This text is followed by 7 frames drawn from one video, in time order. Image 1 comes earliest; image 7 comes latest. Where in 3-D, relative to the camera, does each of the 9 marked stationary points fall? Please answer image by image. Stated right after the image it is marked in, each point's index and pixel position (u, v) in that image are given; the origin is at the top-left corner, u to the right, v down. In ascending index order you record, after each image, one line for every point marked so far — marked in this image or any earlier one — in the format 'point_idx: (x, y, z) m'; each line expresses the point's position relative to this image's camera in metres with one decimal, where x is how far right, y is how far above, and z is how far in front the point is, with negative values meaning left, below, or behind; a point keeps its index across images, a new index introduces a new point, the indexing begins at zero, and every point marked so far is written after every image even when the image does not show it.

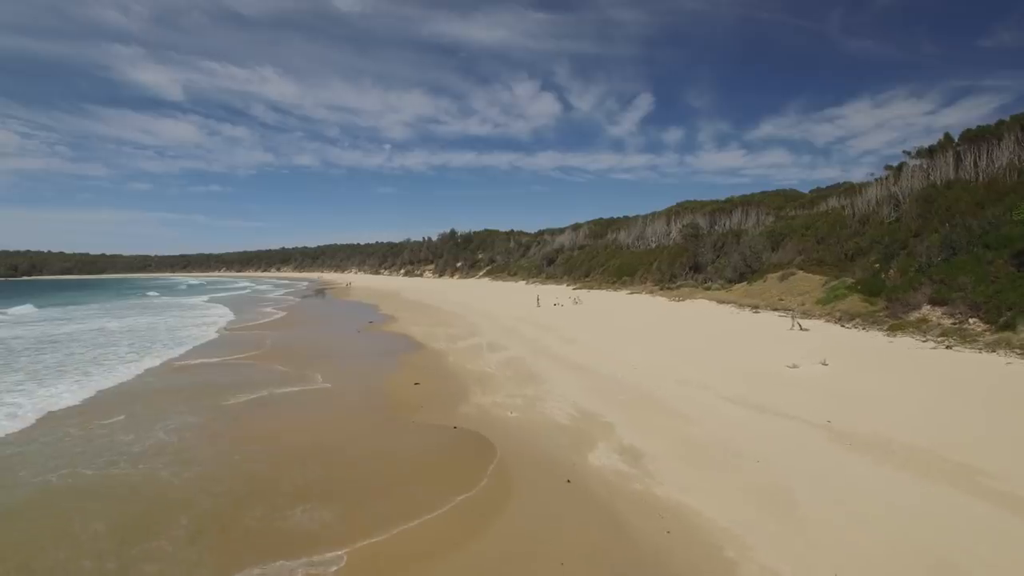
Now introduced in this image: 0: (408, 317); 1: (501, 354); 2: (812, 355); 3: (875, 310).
0: (-3.6, -1.0, +19.6) m
1: (-0.2, -1.3, +11.1) m
2: (+4.8, -1.1, +8.9) m
3: (+7.7, -0.5, +11.8) m
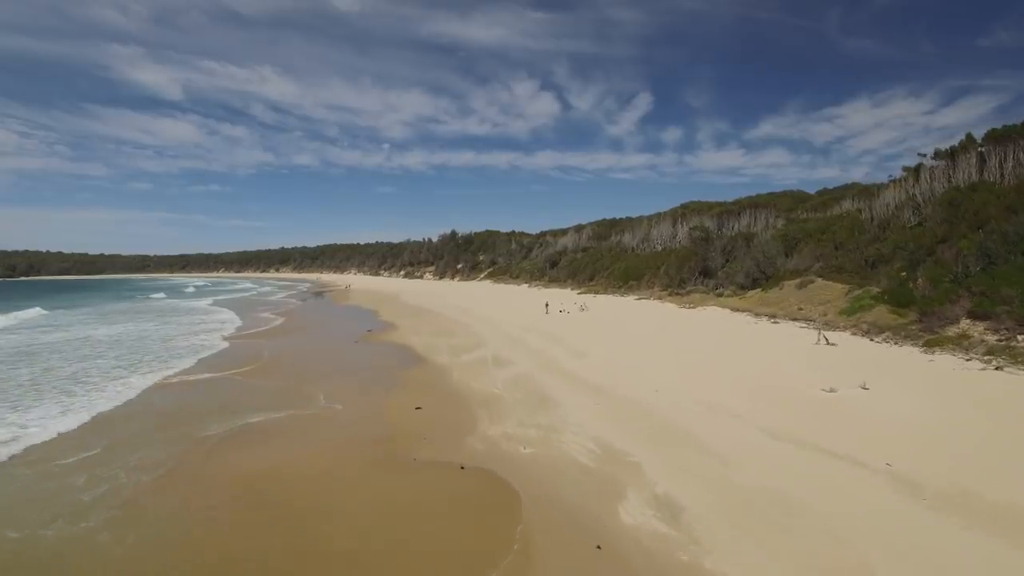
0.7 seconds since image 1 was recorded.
0: (-3.4, -1.3, +18.9) m
1: (-0.1, -1.6, +10.4) m
2: (+5.0, -1.3, +8.2) m
3: (+7.9, -0.7, +11.1) m
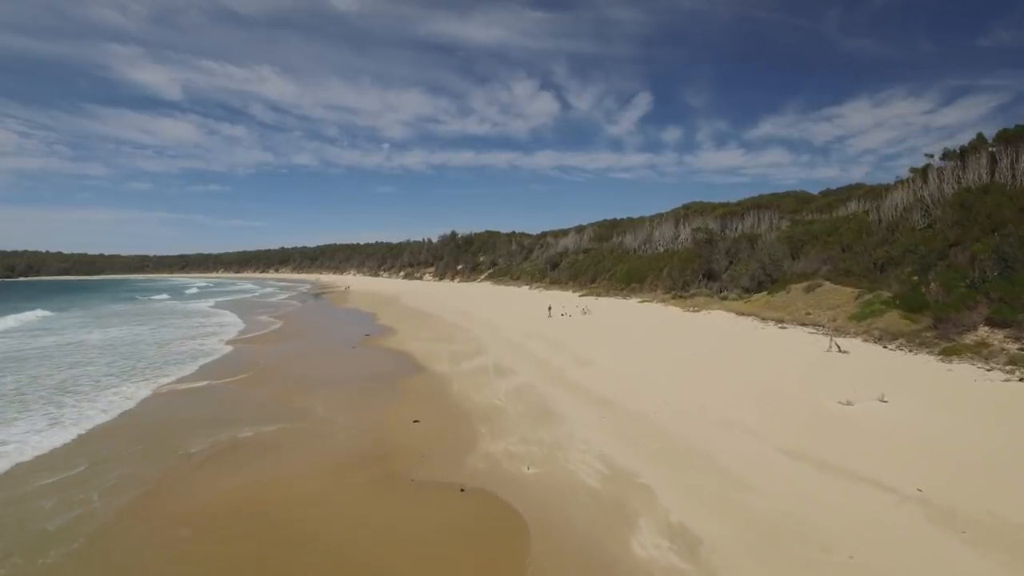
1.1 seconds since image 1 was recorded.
0: (-3.4, -1.4, +18.5) m
1: (0.0, -1.7, +10.1) m
2: (+5.0, -1.4, +7.9) m
3: (+7.9, -0.8, +10.7) m
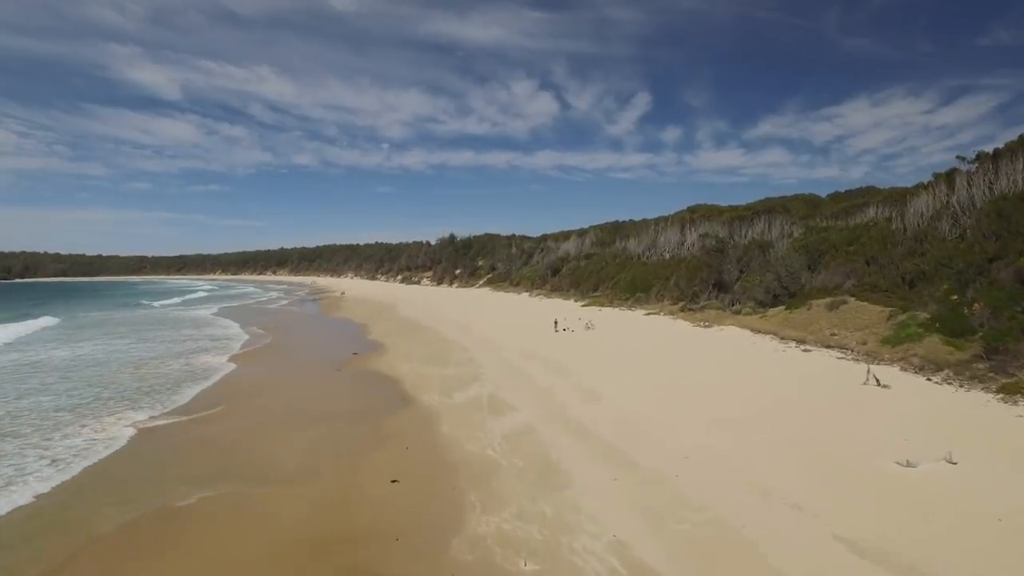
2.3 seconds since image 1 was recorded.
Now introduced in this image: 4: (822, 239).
0: (-3.5, -1.8, +17.3) m
1: (-0.1, -2.1, +8.9) m
2: (+5.0, -1.8, +6.7) m
3: (+7.9, -1.2, +9.5) m
4: (+10.9, +1.7, +19.4) m
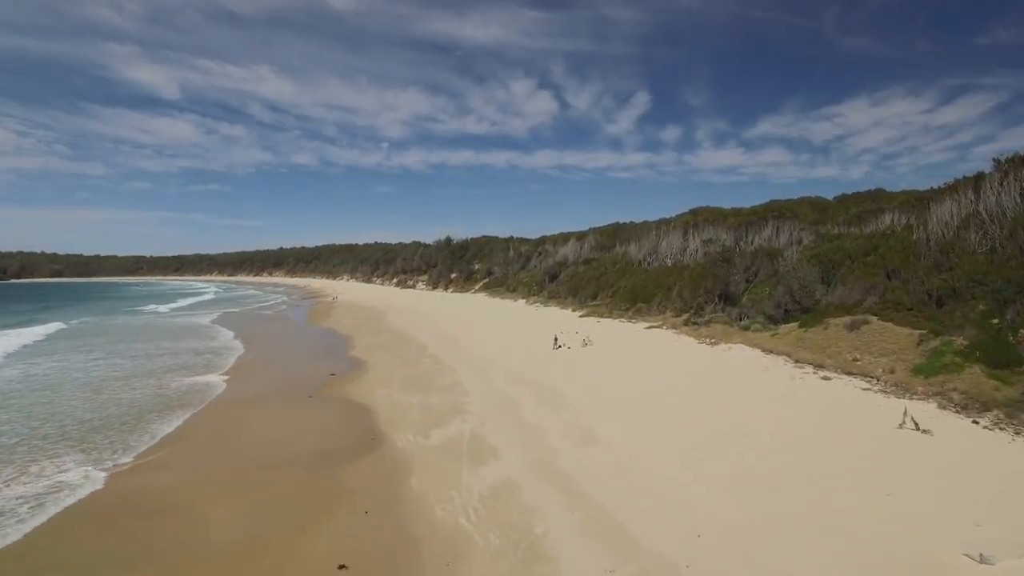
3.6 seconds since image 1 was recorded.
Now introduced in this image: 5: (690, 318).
0: (-3.7, -2.2, +16.1) m
1: (-0.3, -2.5, +7.7) m
2: (+4.7, -2.3, +5.4) m
3: (+7.6, -1.6, +8.3) m
4: (+10.6, +1.3, +18.2) m
5: (+5.9, -1.0, +18.4) m
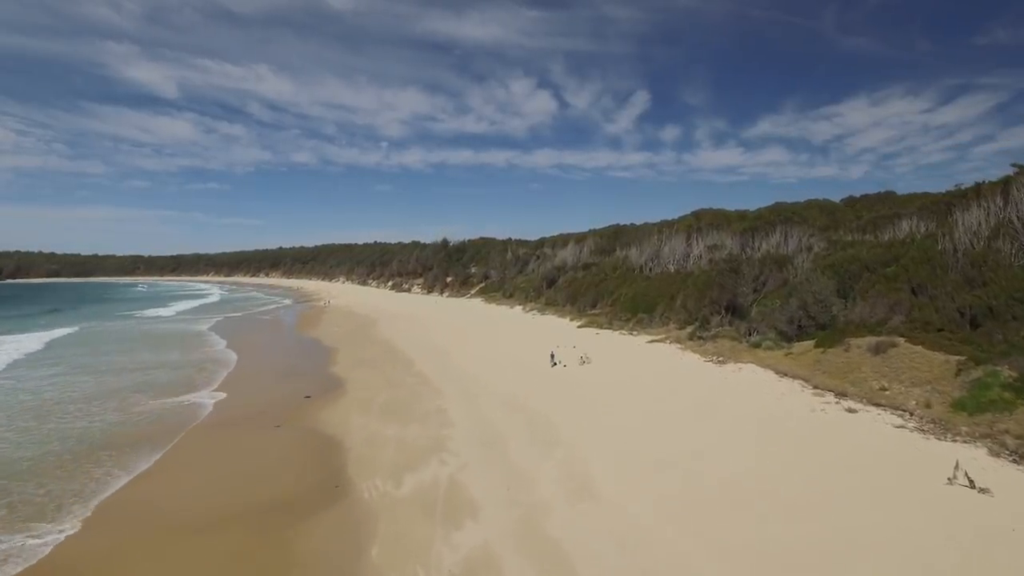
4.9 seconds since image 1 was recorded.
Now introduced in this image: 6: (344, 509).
0: (-3.9, -2.6, +14.9) m
1: (-0.6, -2.9, +6.5) m
2: (+4.5, -2.6, +4.2) m
3: (+7.4, -2.0, +7.1) m
4: (+10.4, +1.0, +17.0) m
5: (+5.7, -1.4, +17.2) m
6: (-2.3, -3.0, +7.6) m
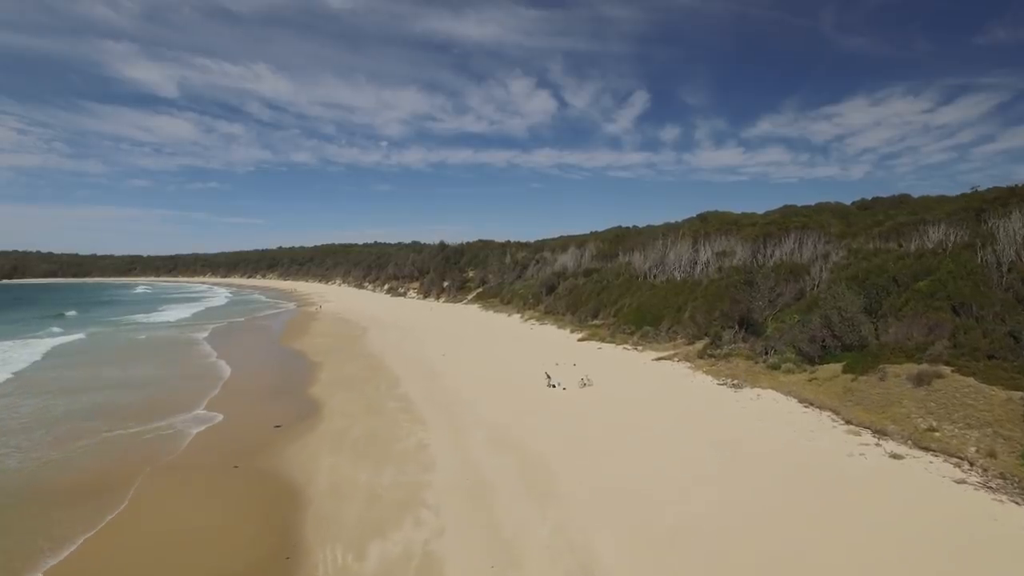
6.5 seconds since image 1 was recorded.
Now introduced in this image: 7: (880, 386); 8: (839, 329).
0: (-4.1, -3.0, +13.5) m
1: (-0.7, -3.3, +5.0) m
2: (+4.3, -3.0, +2.8) m
3: (+7.2, -2.4, +5.7) m
4: (+10.3, +0.6, +15.6) m
5: (+5.5, -1.8, +15.8) m
6: (-2.5, -3.4, +6.2) m
7: (+7.0, -1.9, +10.6) m
8: (+7.7, -1.0, +13.1) m
